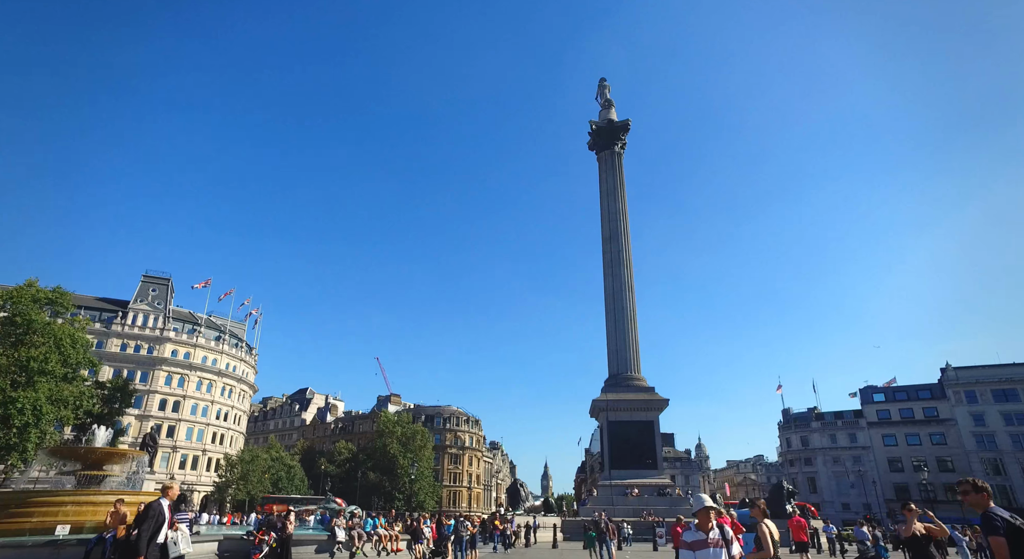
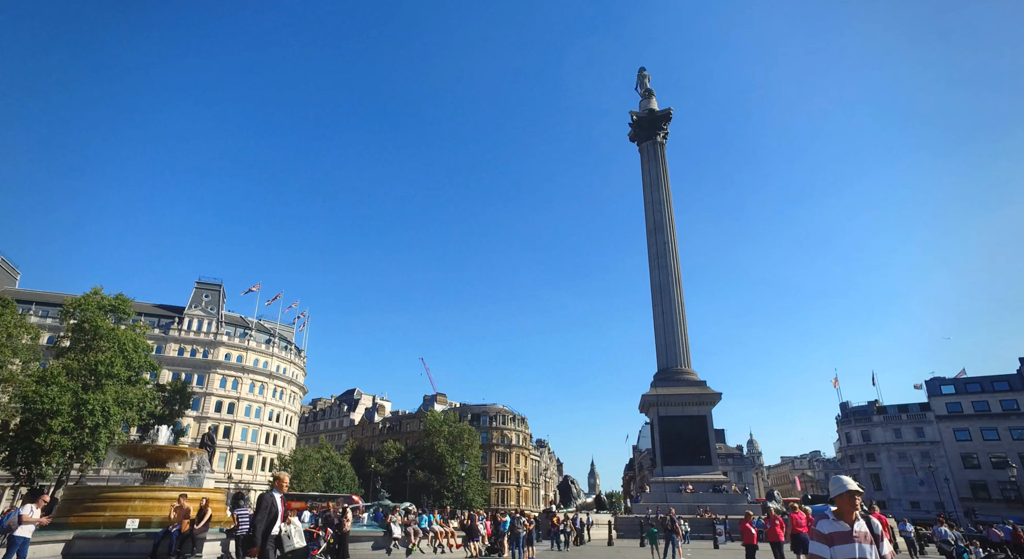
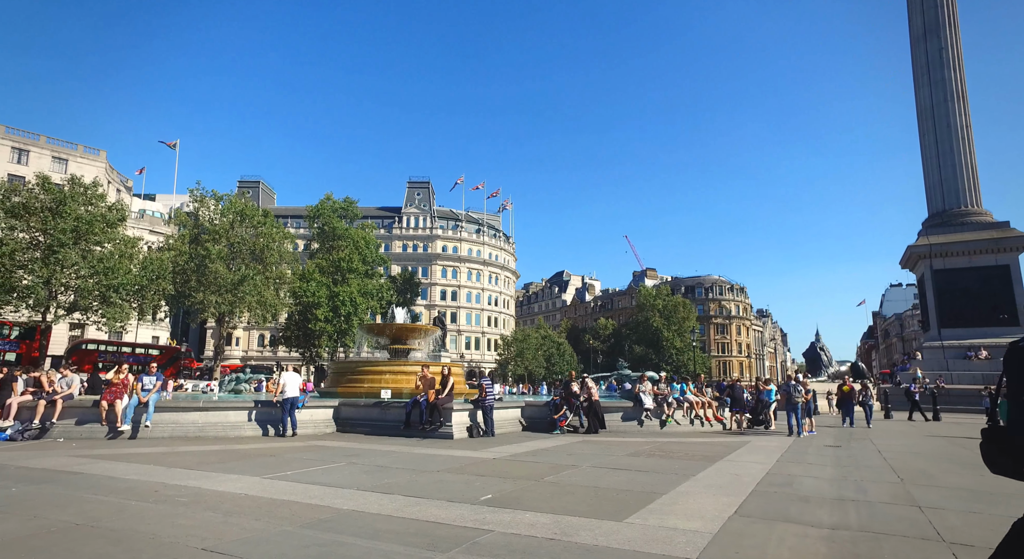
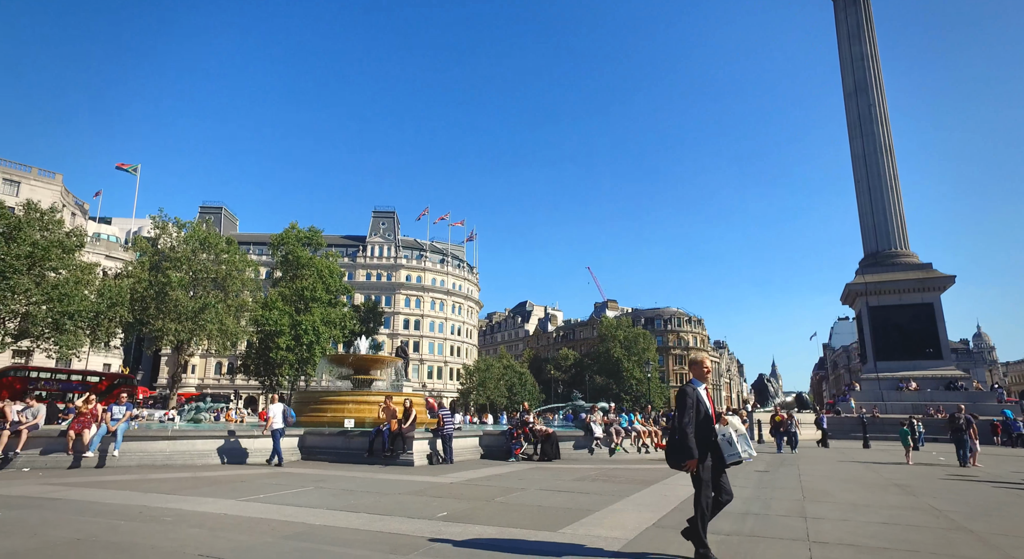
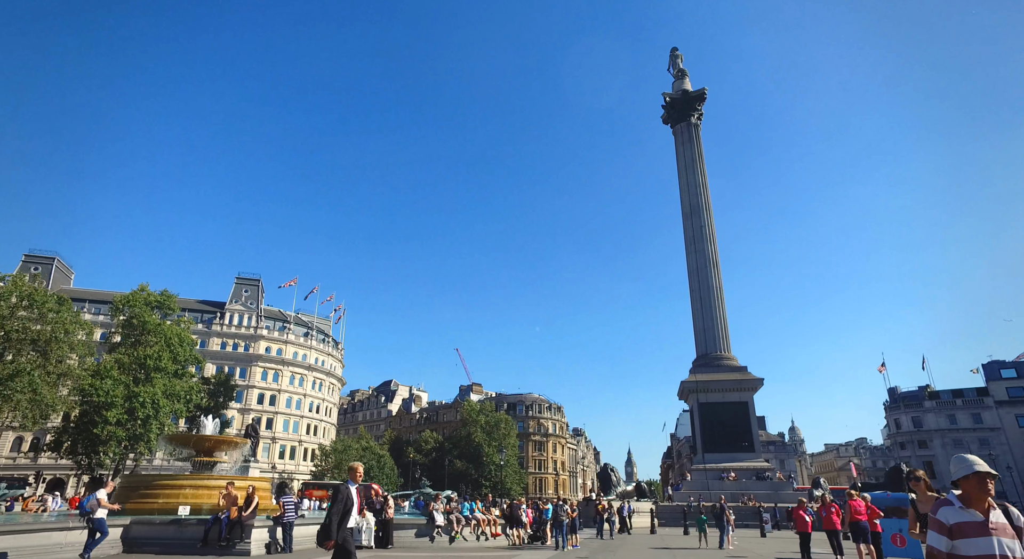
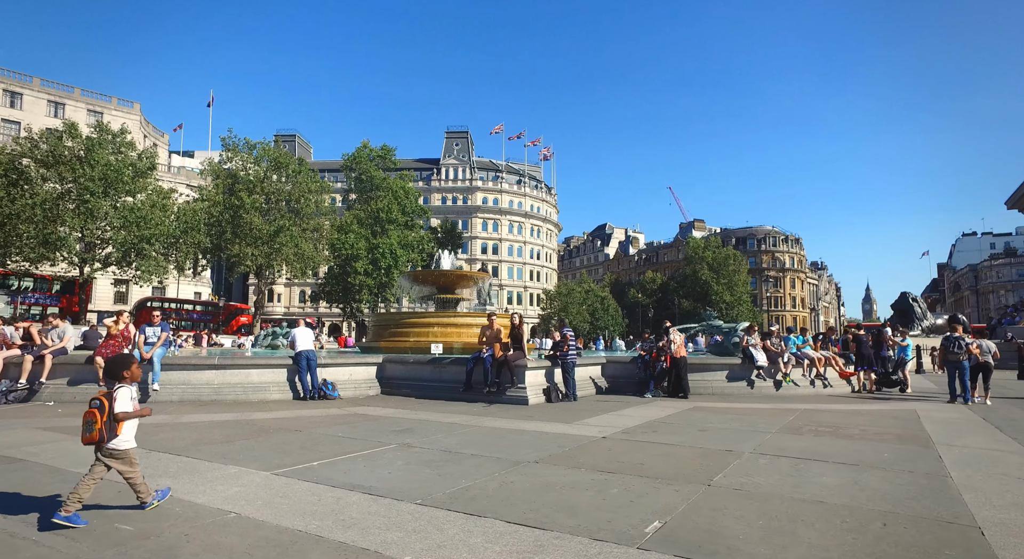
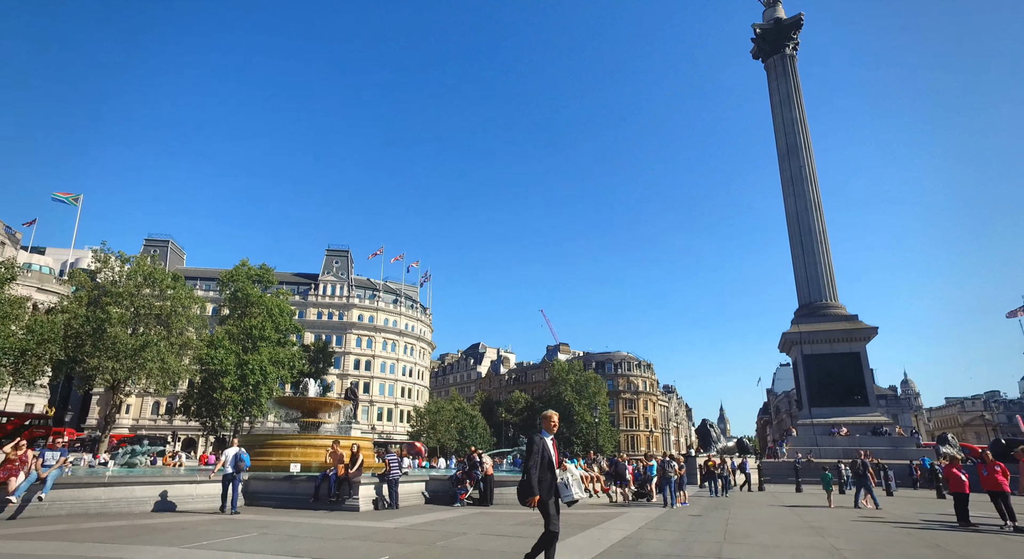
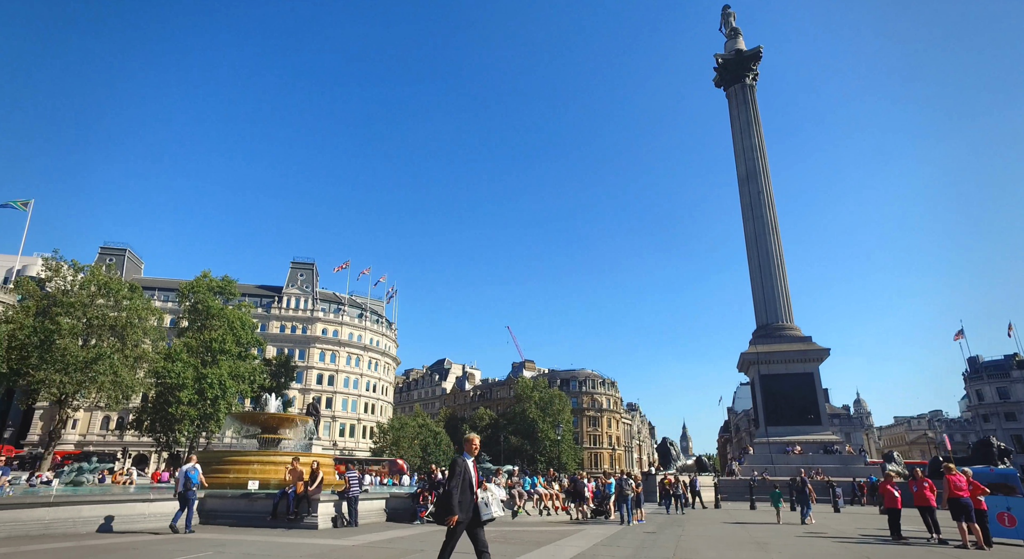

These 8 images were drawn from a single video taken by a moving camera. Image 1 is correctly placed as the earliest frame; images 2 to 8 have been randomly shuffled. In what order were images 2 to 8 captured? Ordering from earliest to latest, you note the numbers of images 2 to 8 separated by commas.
2, 5, 8, 7, 4, 3, 6
